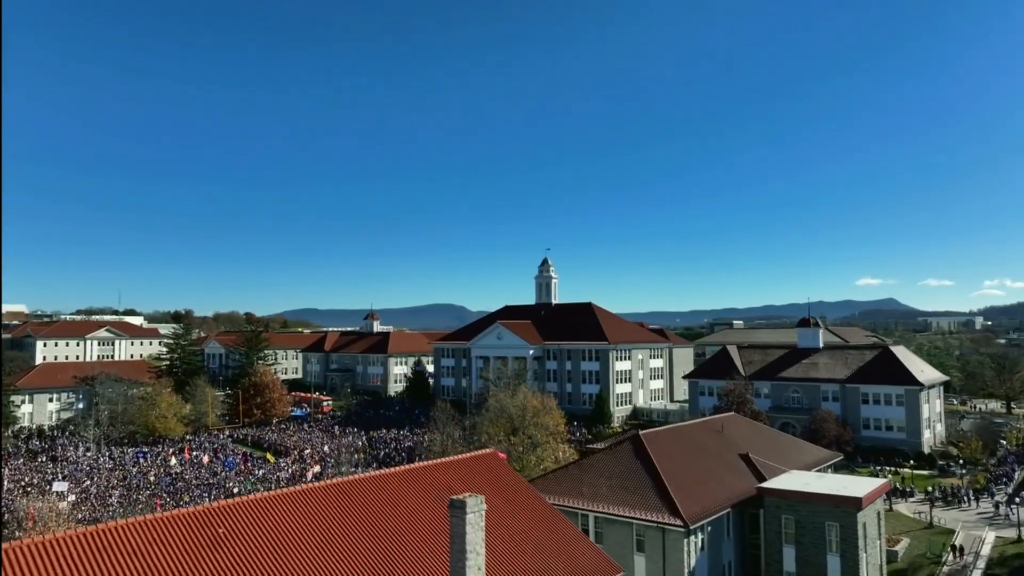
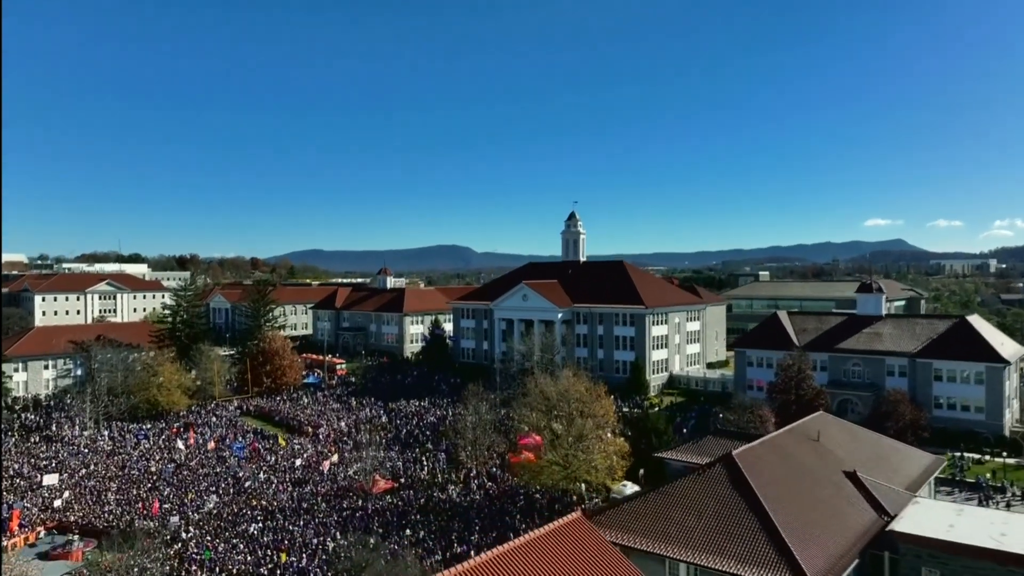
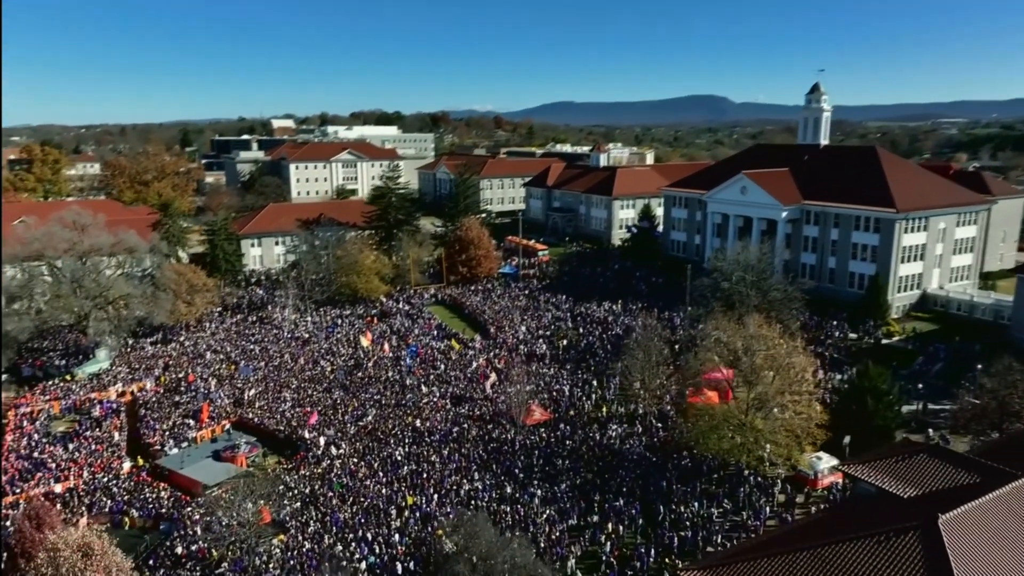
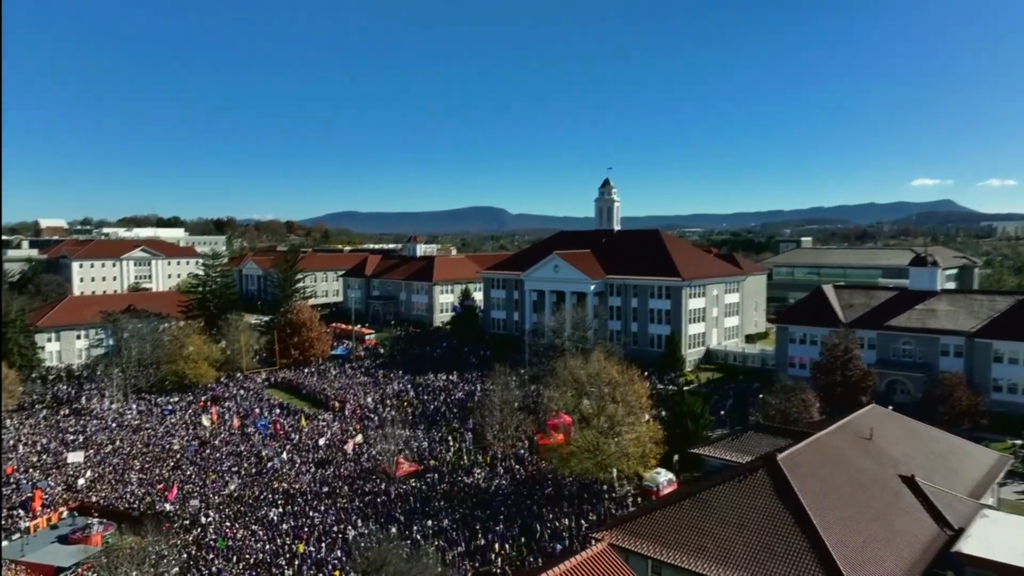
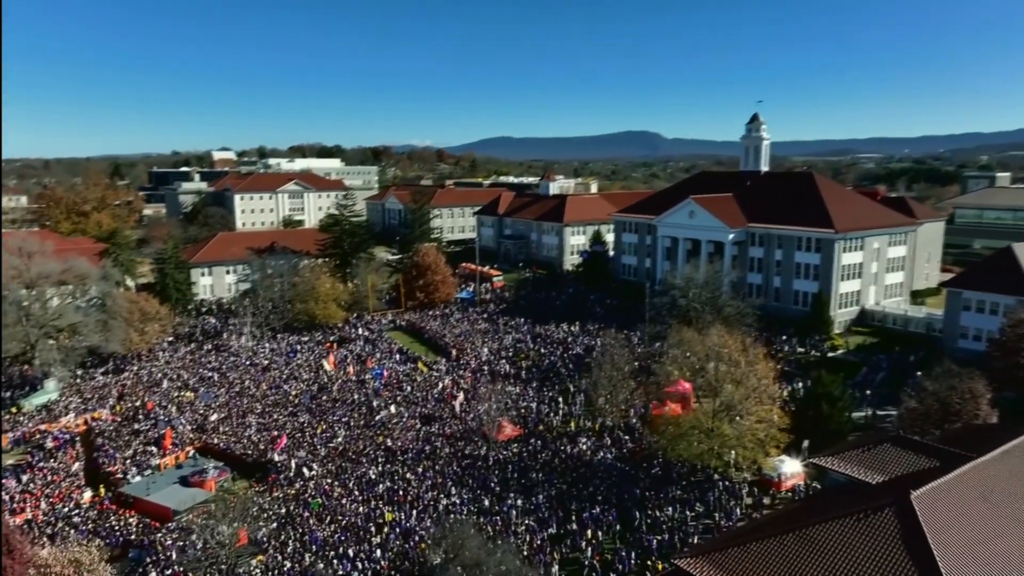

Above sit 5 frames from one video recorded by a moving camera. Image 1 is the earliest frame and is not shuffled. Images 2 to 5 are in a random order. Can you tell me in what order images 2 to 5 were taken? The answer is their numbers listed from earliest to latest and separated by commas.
2, 4, 5, 3
